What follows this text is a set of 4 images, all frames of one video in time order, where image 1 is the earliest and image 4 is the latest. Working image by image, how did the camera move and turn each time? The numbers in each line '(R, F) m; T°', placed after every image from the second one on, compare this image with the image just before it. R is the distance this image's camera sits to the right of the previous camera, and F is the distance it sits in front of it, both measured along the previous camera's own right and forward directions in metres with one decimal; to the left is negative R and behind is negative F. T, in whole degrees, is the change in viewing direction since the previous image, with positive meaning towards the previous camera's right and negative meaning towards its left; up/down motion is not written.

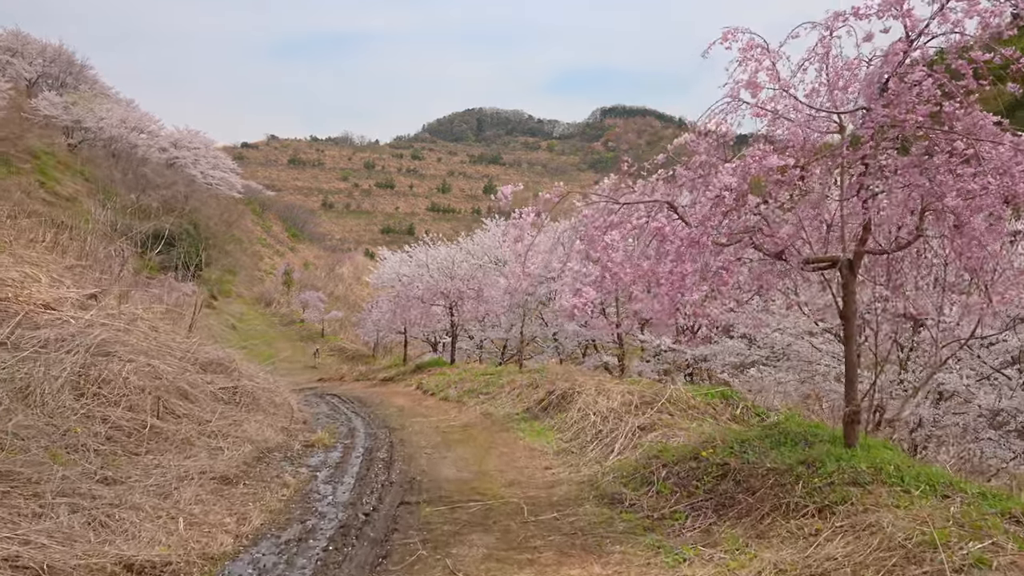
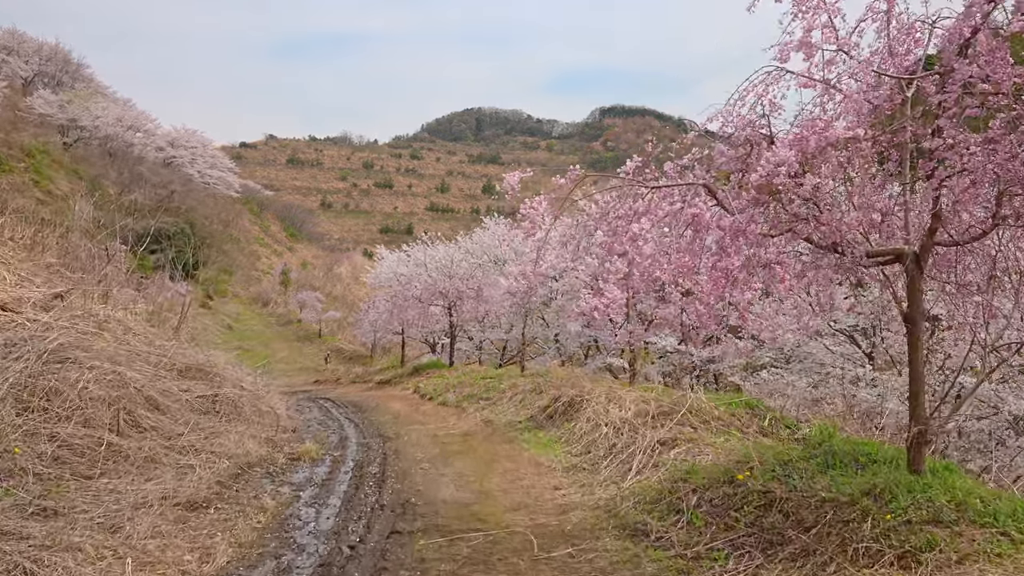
(-0.1, +0.7) m; 0°
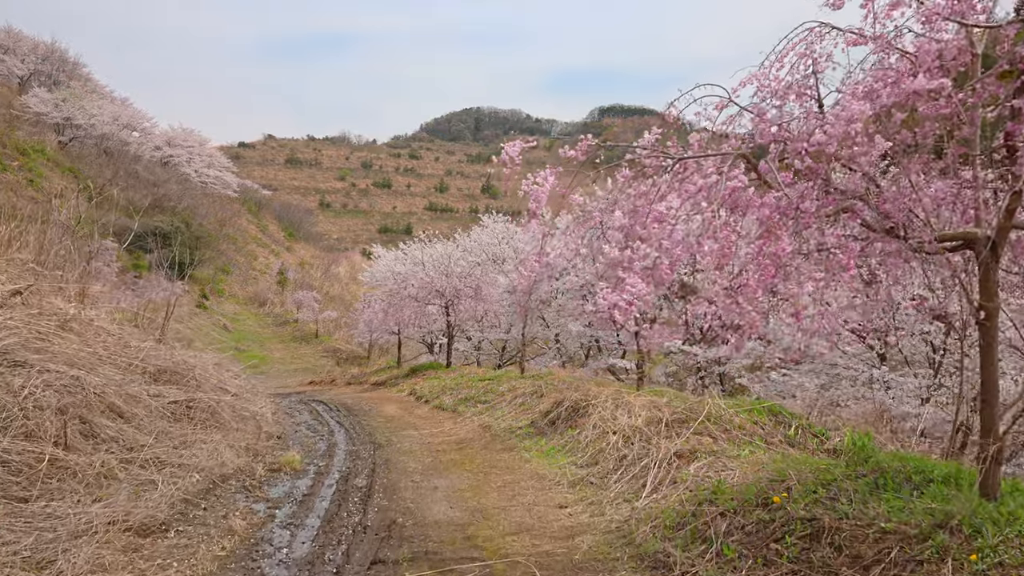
(0.0, +0.7) m; 0°
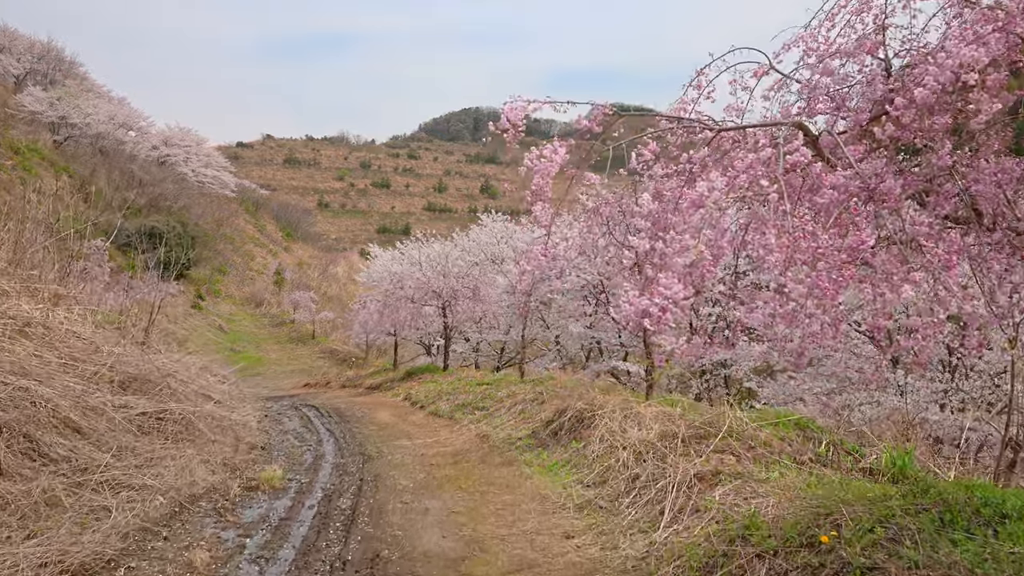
(0.0, +0.6) m; 0°
